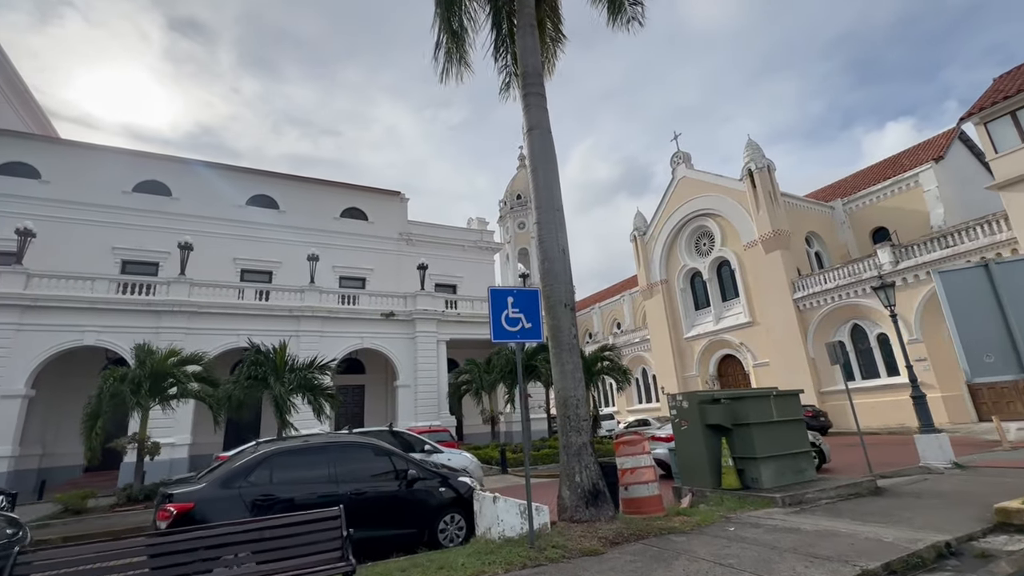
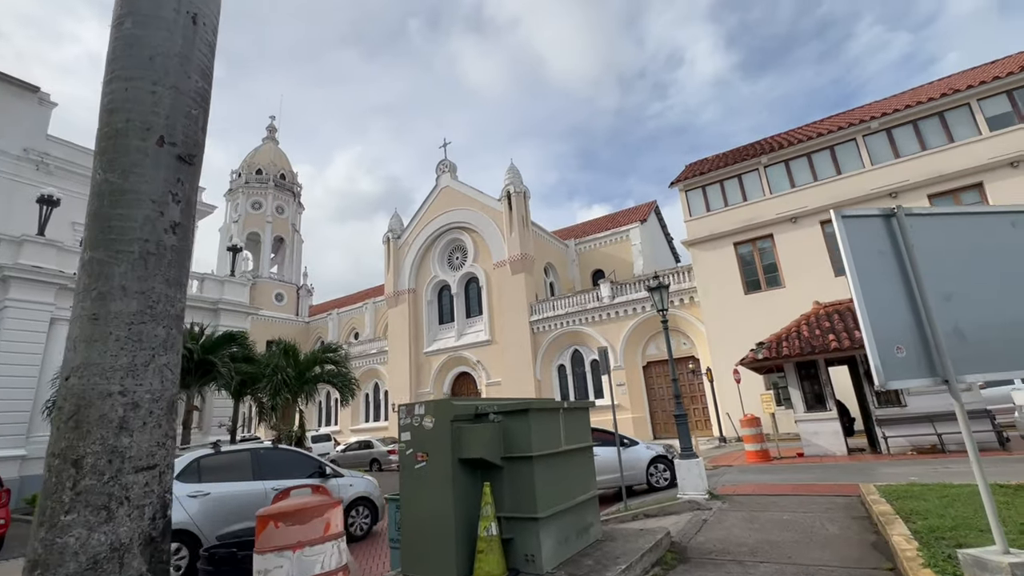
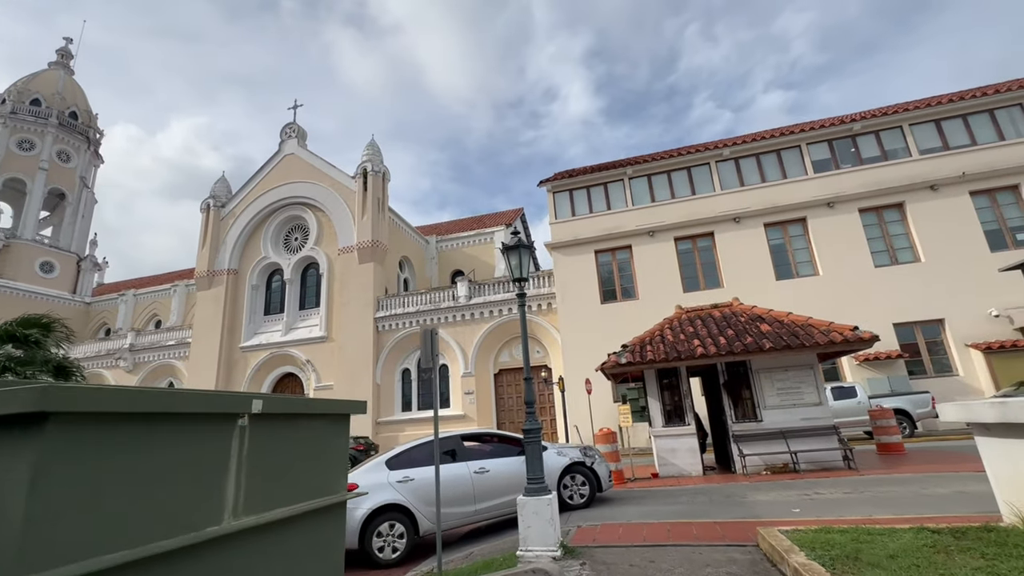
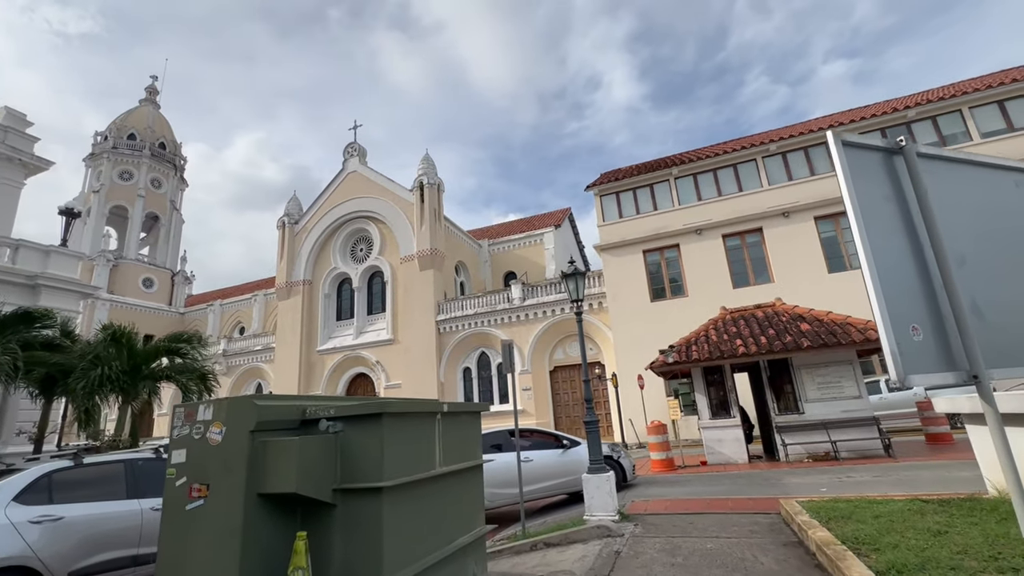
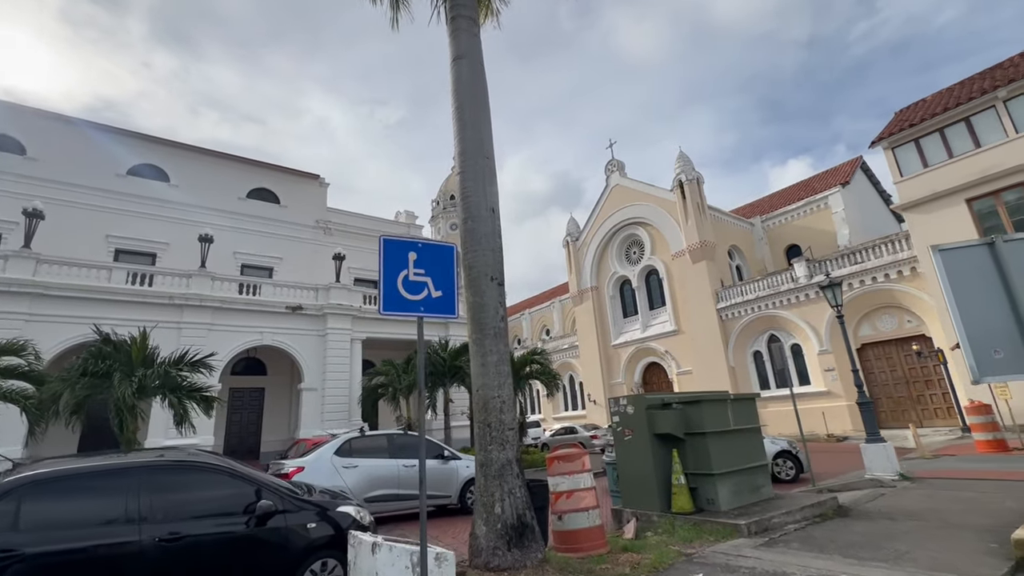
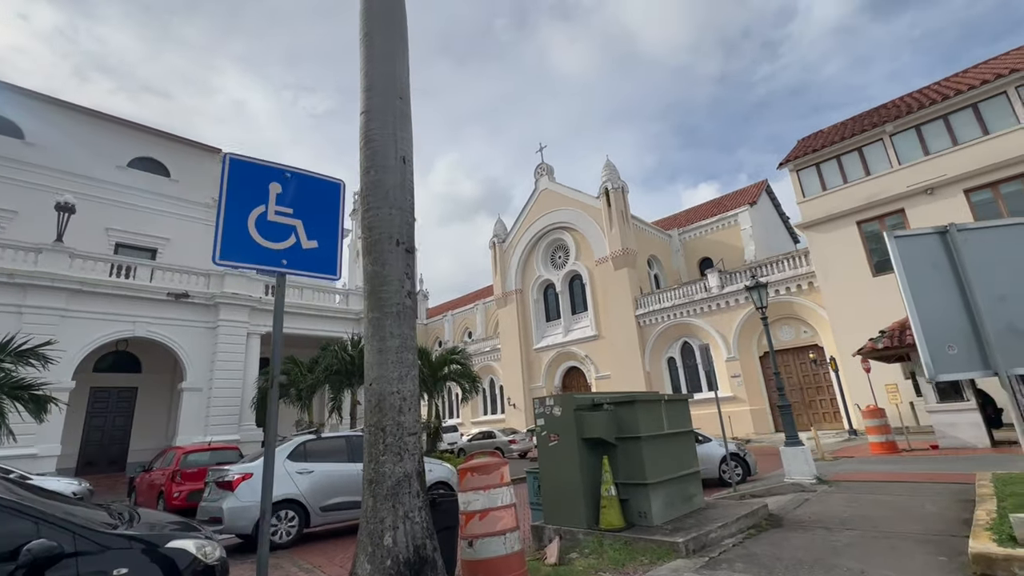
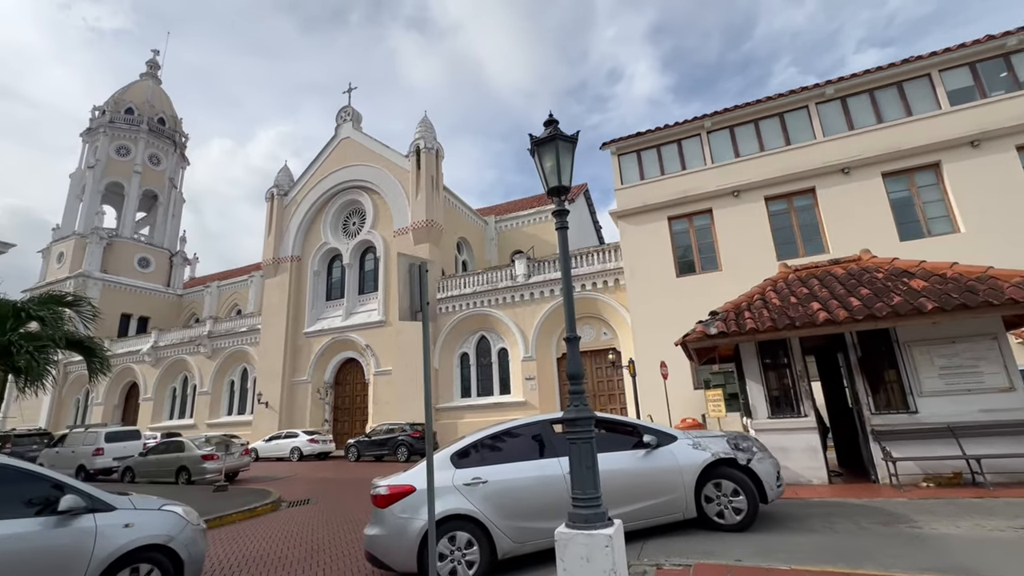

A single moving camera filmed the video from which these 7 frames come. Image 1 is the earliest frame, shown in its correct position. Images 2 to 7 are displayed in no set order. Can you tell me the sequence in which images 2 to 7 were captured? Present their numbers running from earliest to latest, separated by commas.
5, 6, 2, 4, 3, 7
